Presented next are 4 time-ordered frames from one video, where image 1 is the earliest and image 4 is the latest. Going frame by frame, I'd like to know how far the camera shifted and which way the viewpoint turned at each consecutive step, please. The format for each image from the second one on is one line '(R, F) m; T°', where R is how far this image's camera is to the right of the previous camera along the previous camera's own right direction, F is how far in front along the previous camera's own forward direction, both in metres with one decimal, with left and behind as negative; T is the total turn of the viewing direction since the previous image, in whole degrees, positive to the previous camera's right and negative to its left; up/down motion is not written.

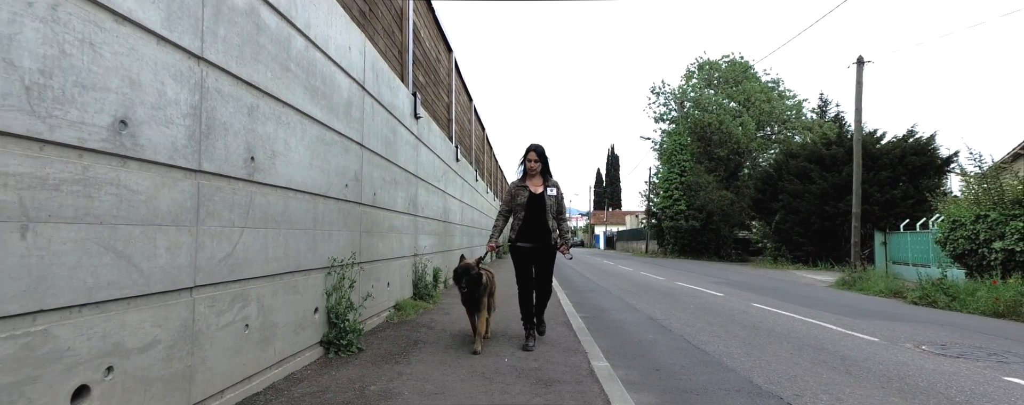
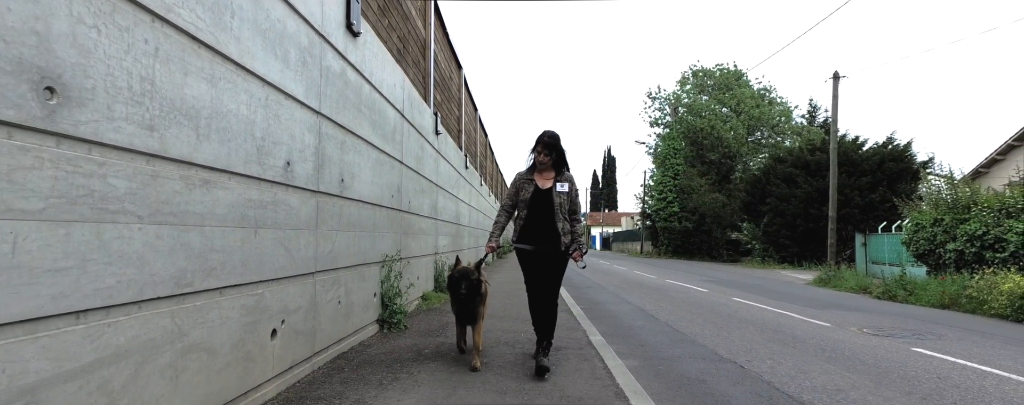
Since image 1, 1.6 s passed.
(-0.2, -1.4) m; 0°
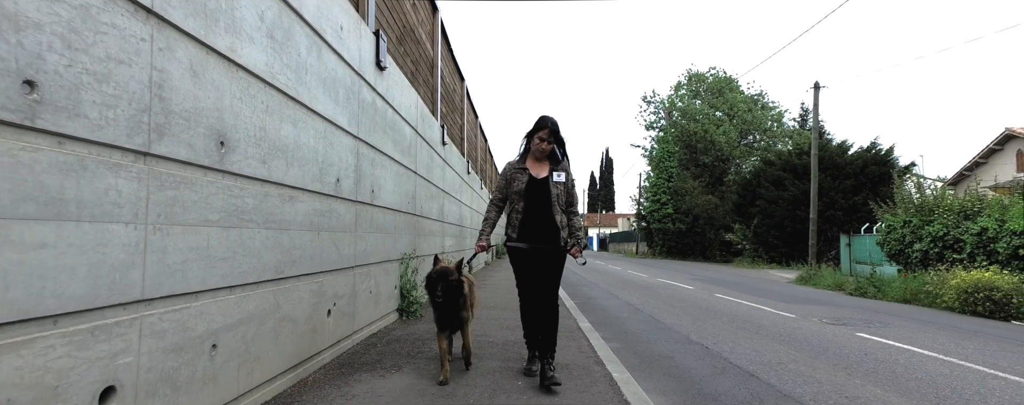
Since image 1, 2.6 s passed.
(0.0, -1.0) m; 0°
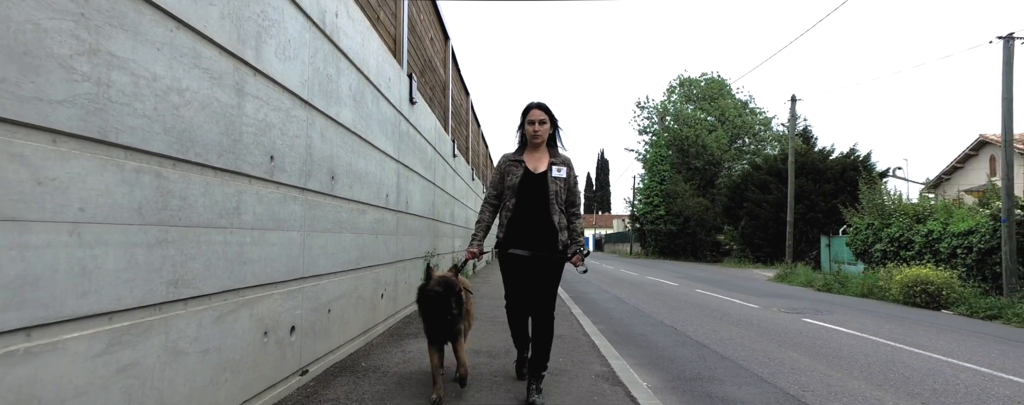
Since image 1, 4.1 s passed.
(-0.1, -1.5) m; 0°
